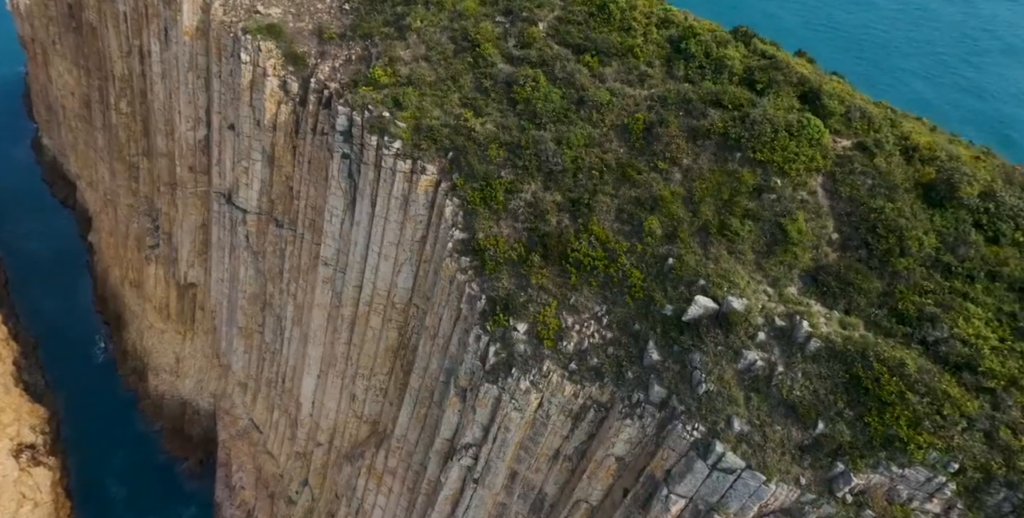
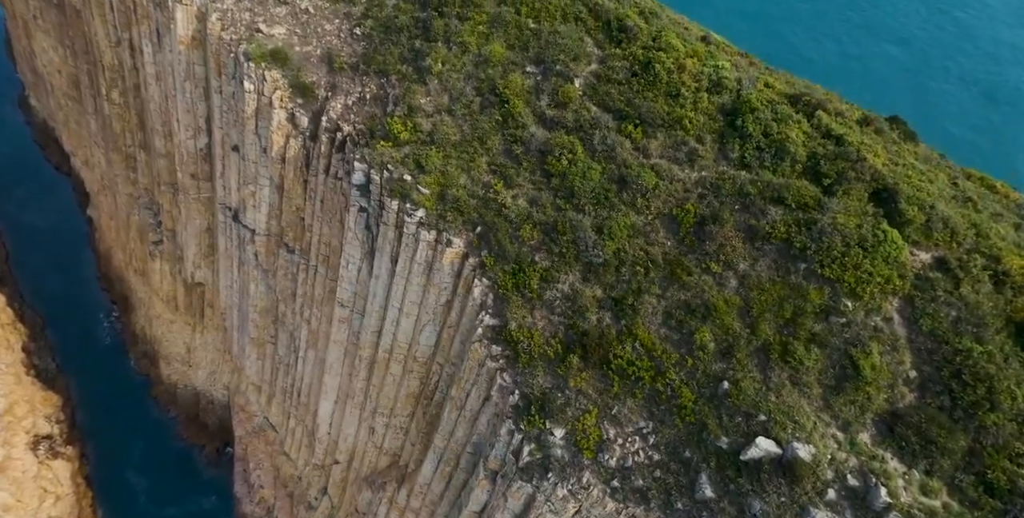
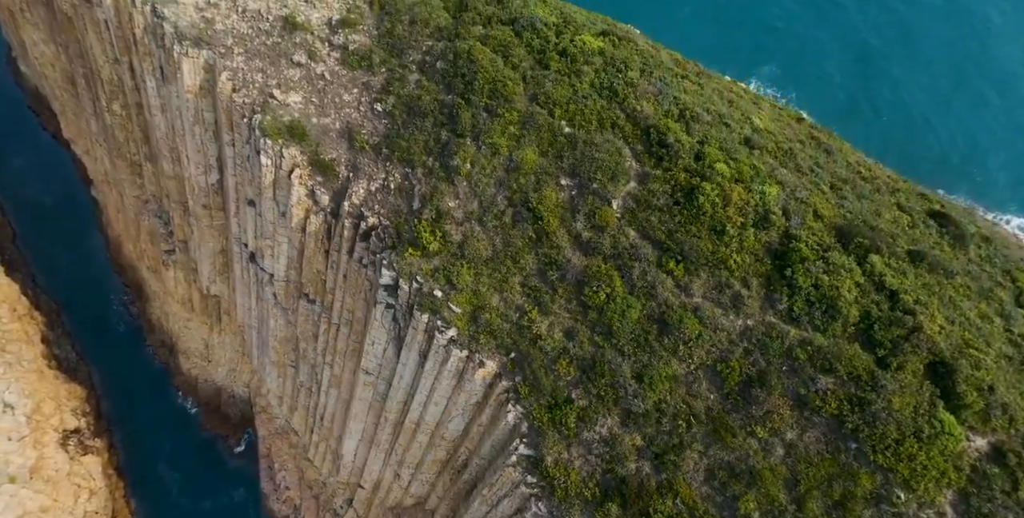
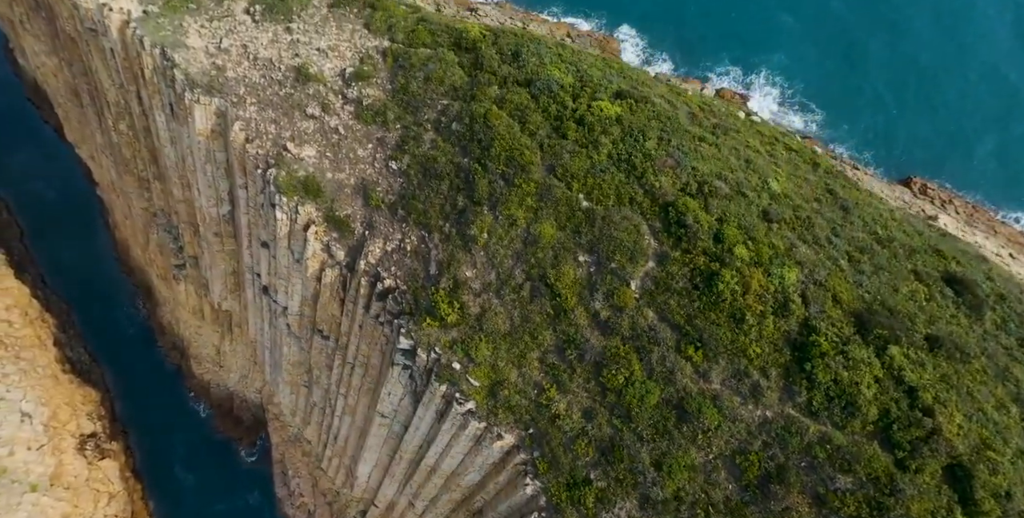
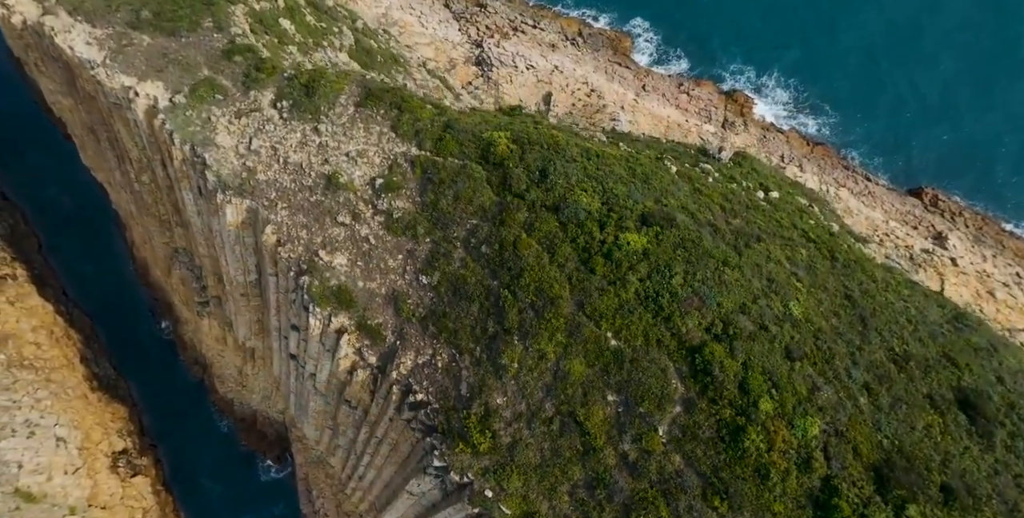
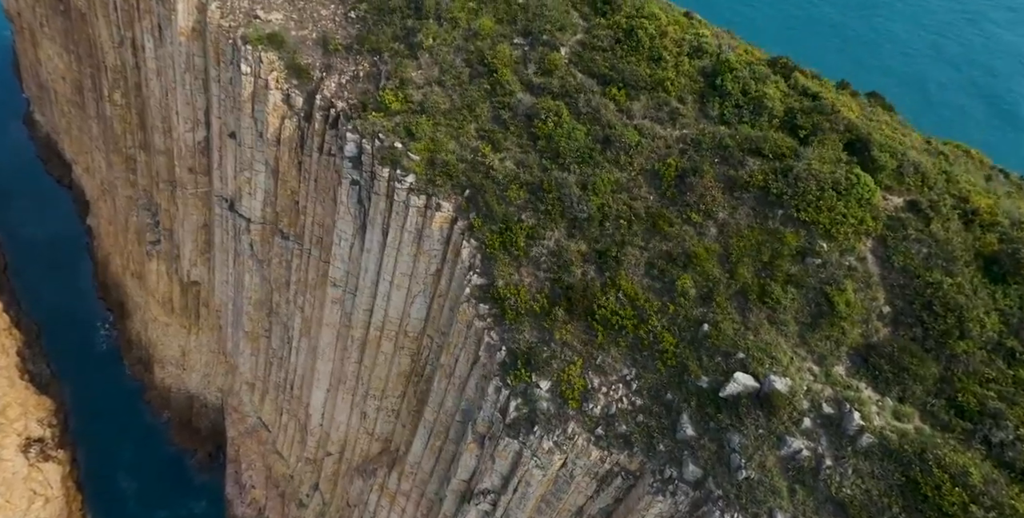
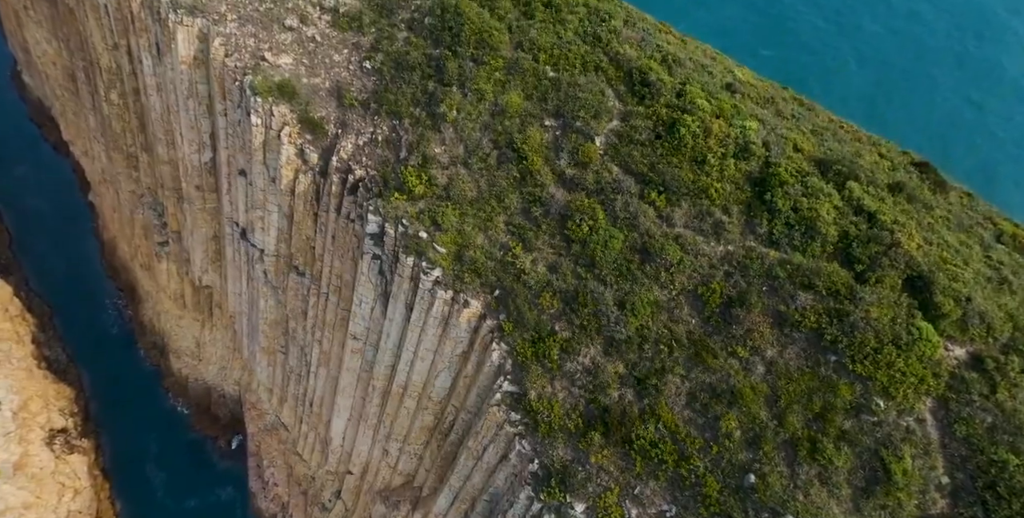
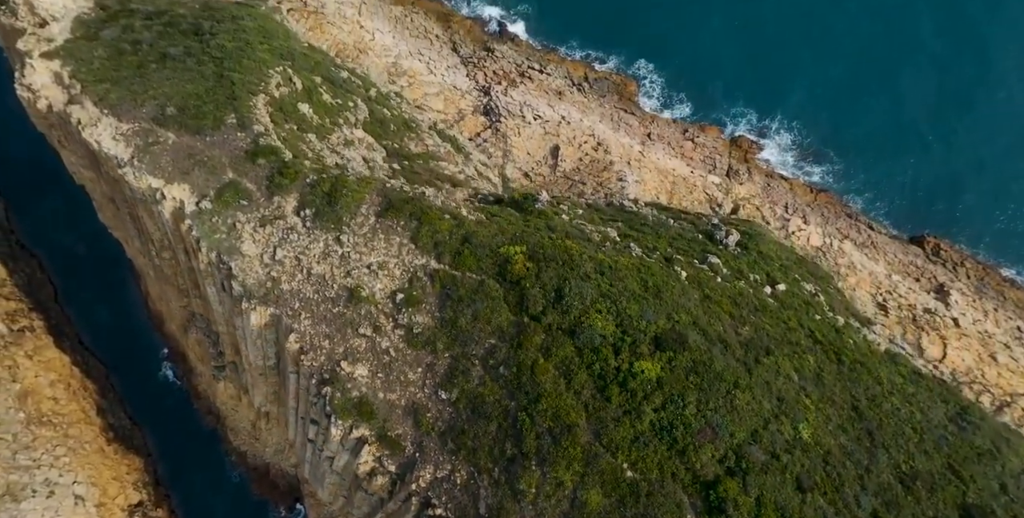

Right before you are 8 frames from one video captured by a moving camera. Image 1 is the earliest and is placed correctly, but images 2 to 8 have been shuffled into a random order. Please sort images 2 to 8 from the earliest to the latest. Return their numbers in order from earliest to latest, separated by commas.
6, 2, 7, 3, 4, 5, 8
